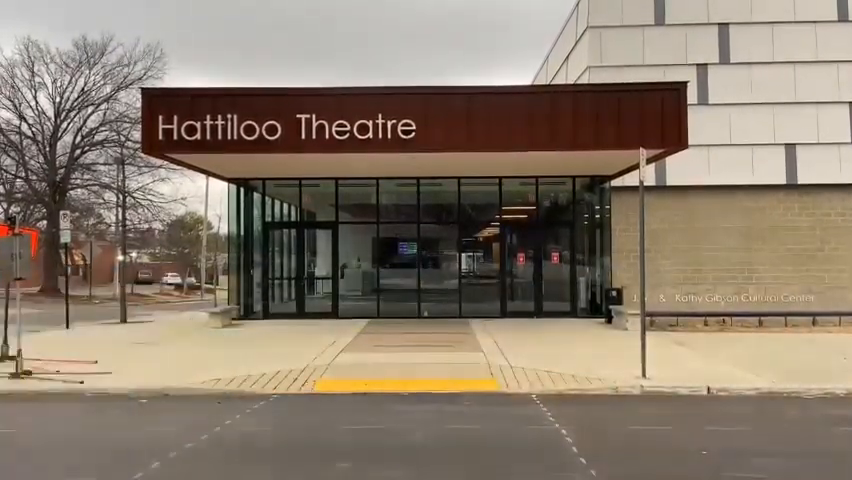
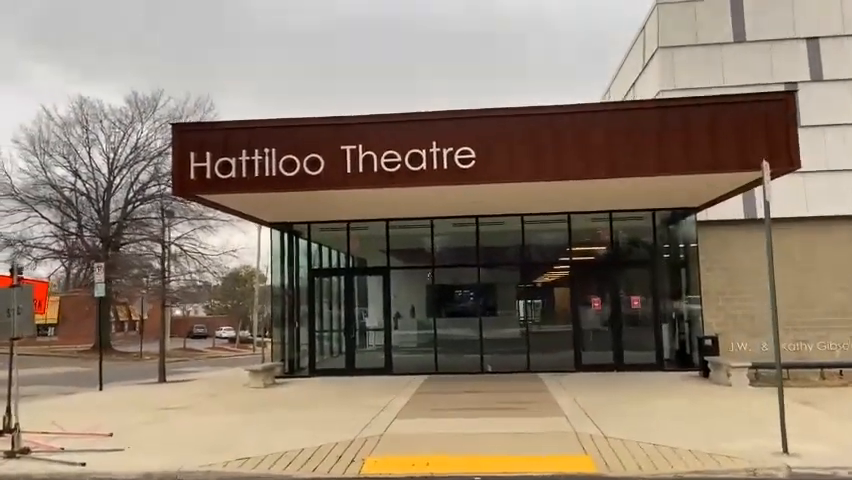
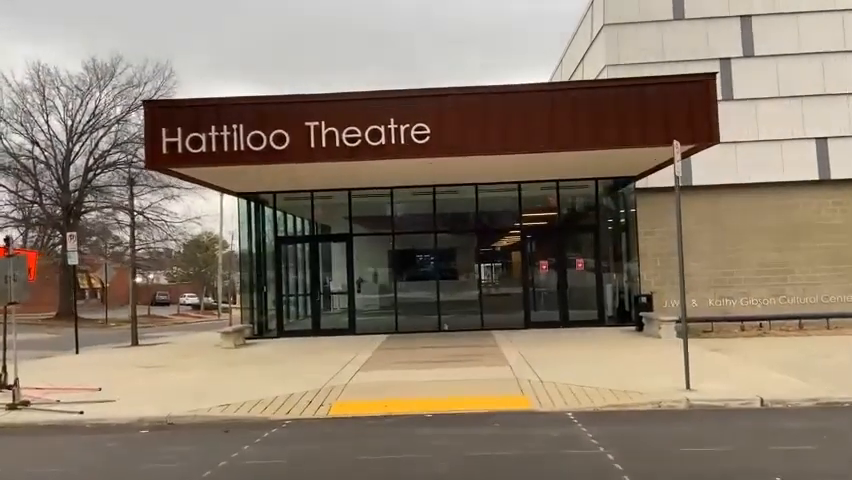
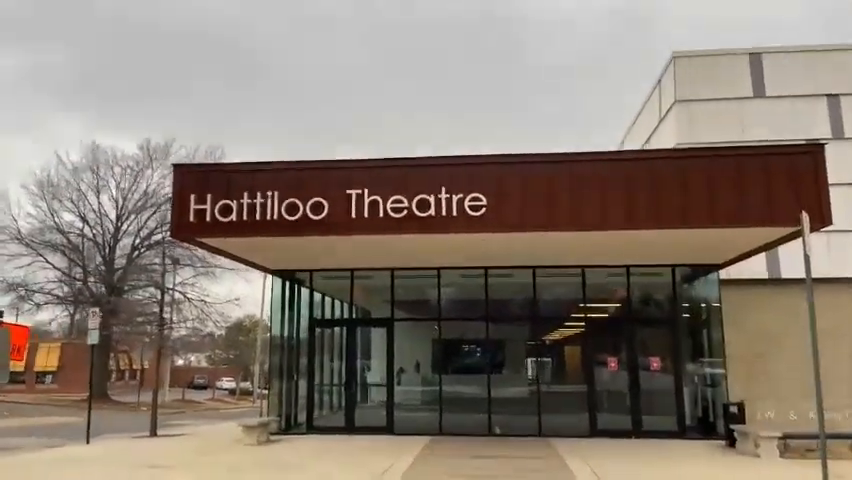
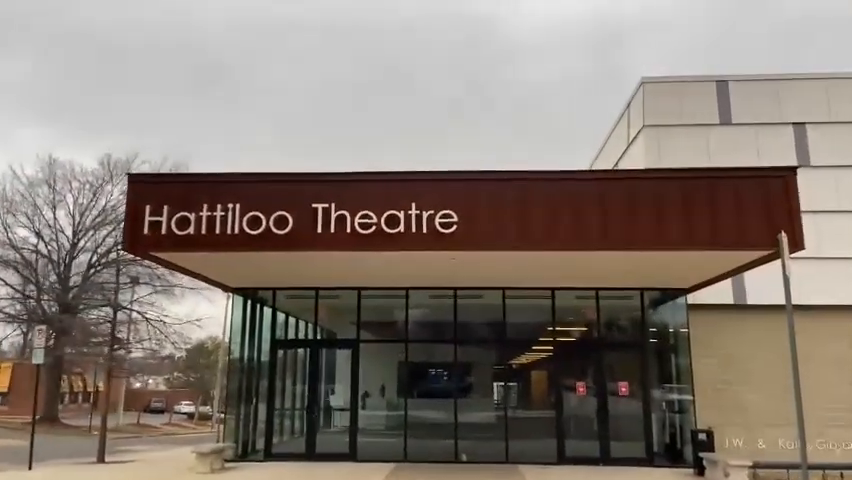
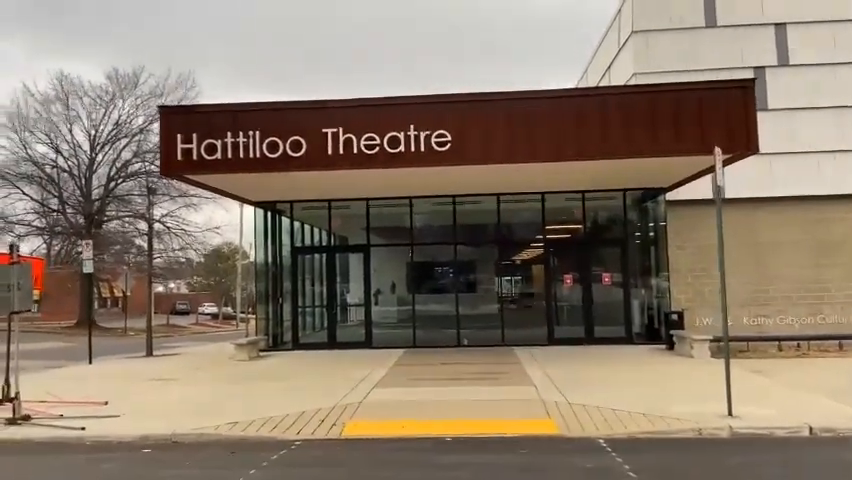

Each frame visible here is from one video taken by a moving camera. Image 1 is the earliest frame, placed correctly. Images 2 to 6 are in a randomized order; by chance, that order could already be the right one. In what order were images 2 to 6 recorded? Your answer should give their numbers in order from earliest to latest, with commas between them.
3, 6, 2, 4, 5
